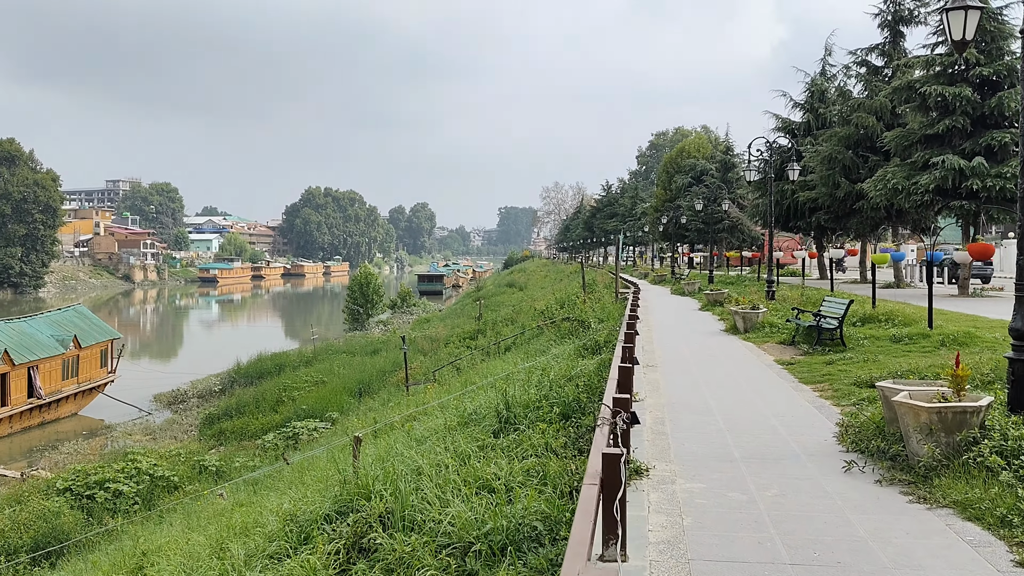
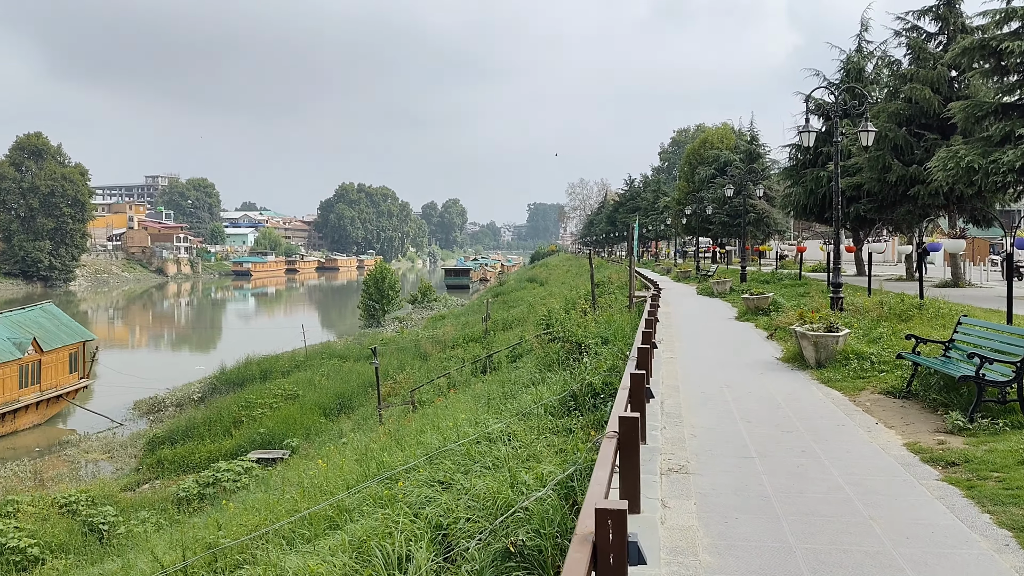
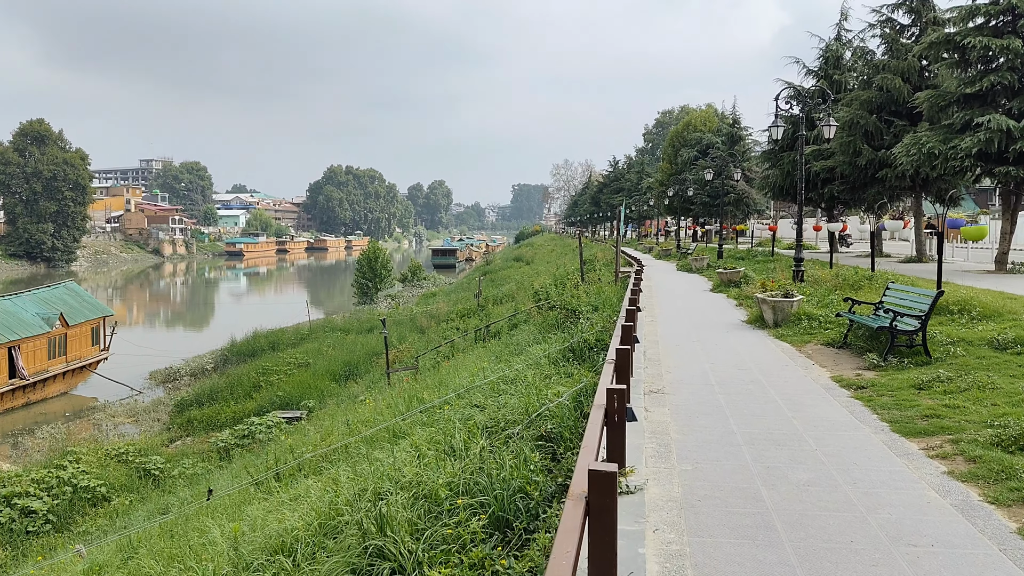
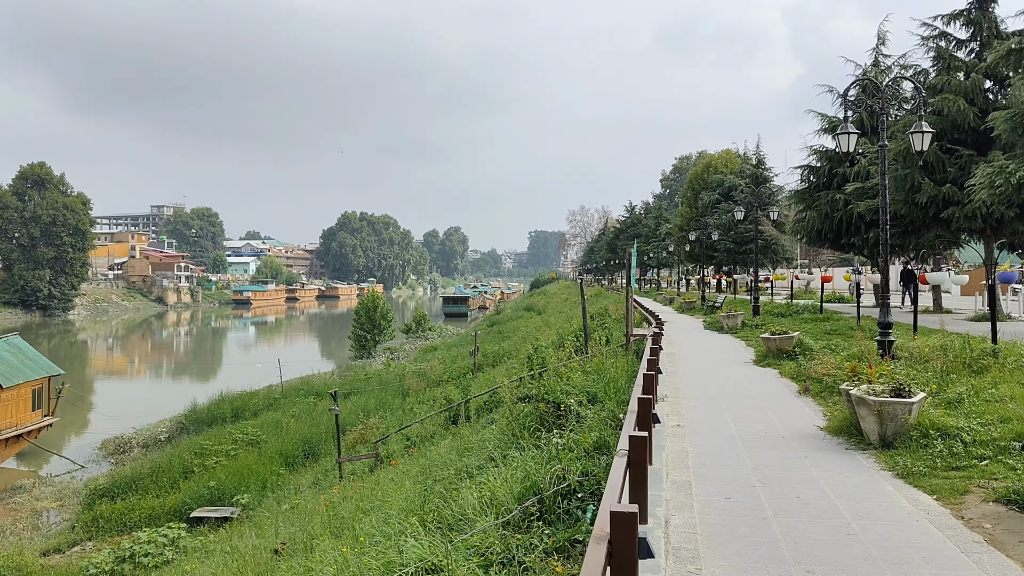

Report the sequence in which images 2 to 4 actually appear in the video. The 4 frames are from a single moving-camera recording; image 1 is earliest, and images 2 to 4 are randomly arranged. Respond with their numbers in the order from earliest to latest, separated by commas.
3, 2, 4
